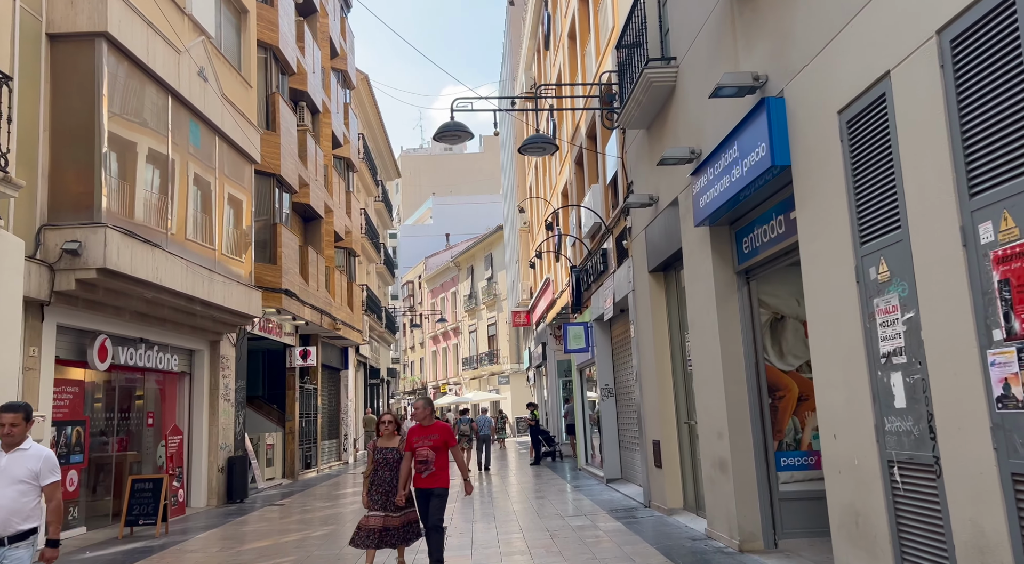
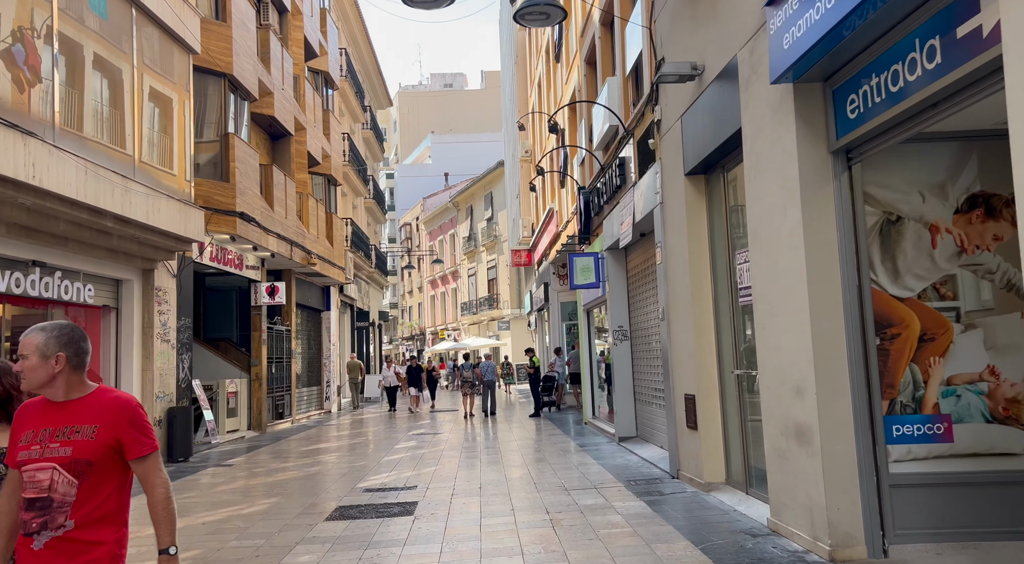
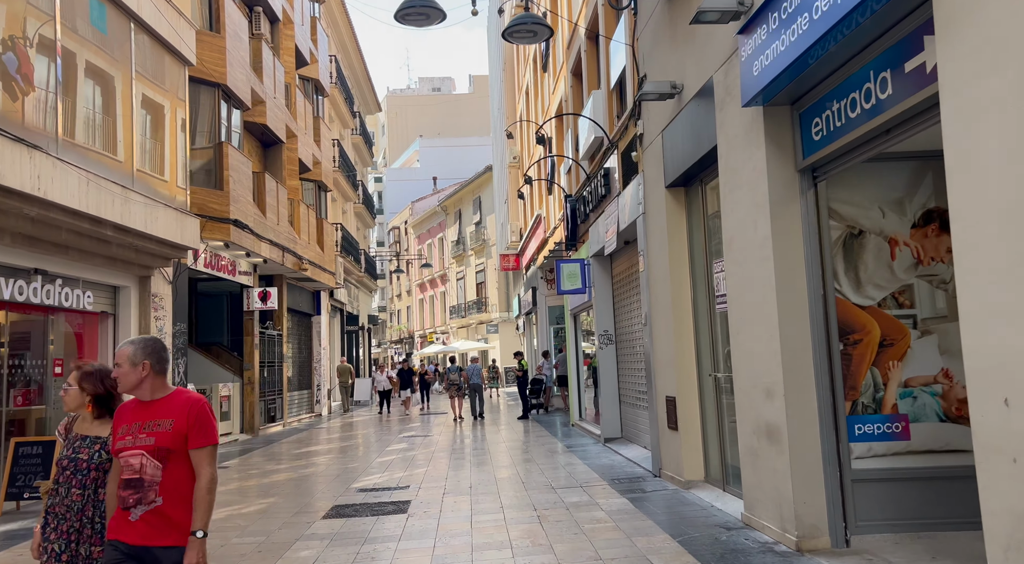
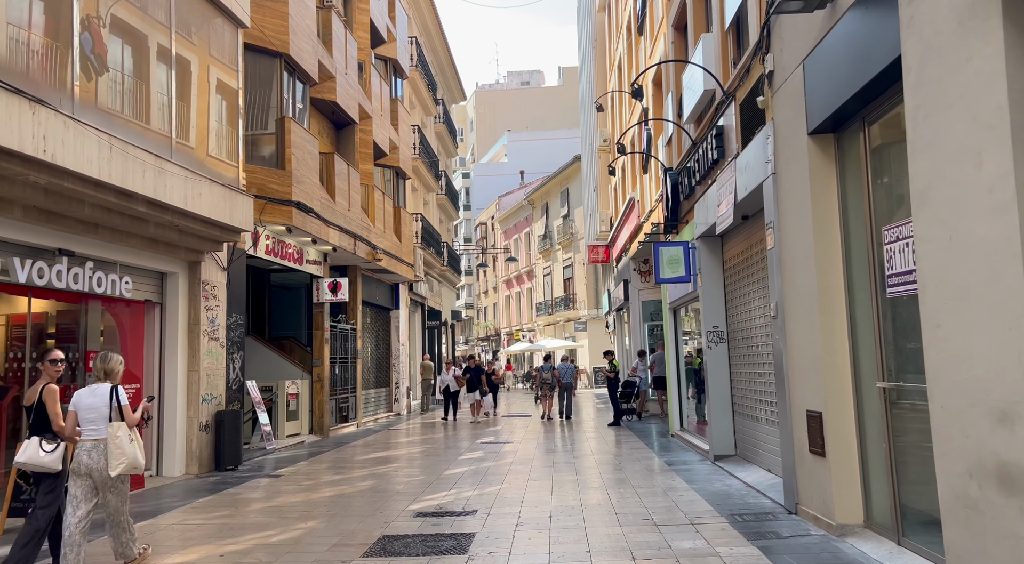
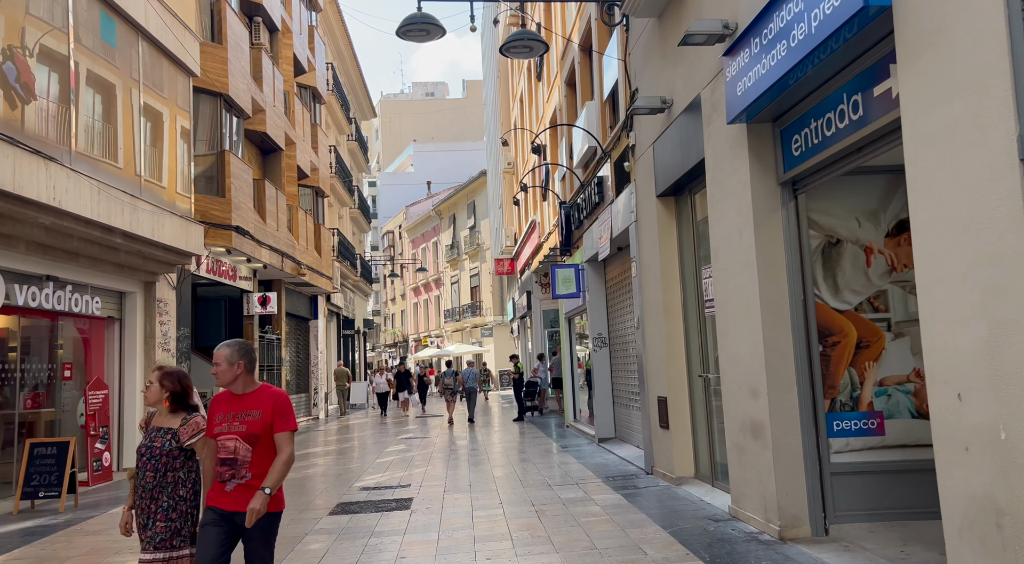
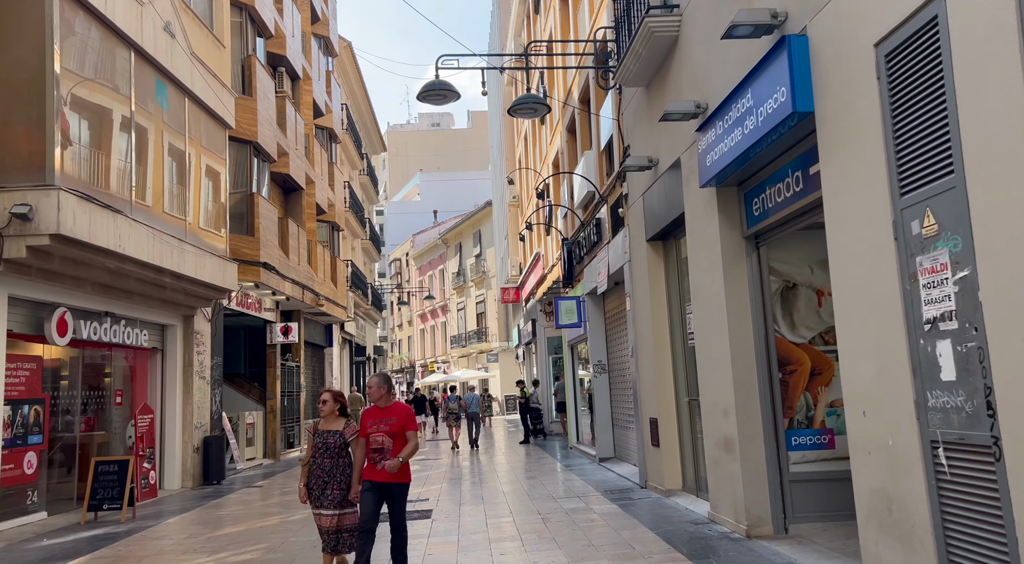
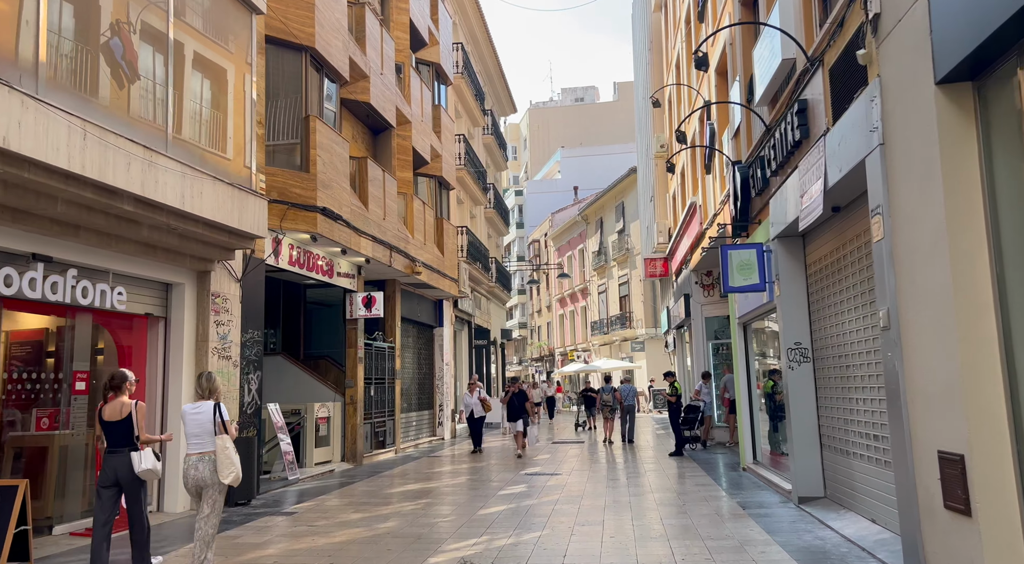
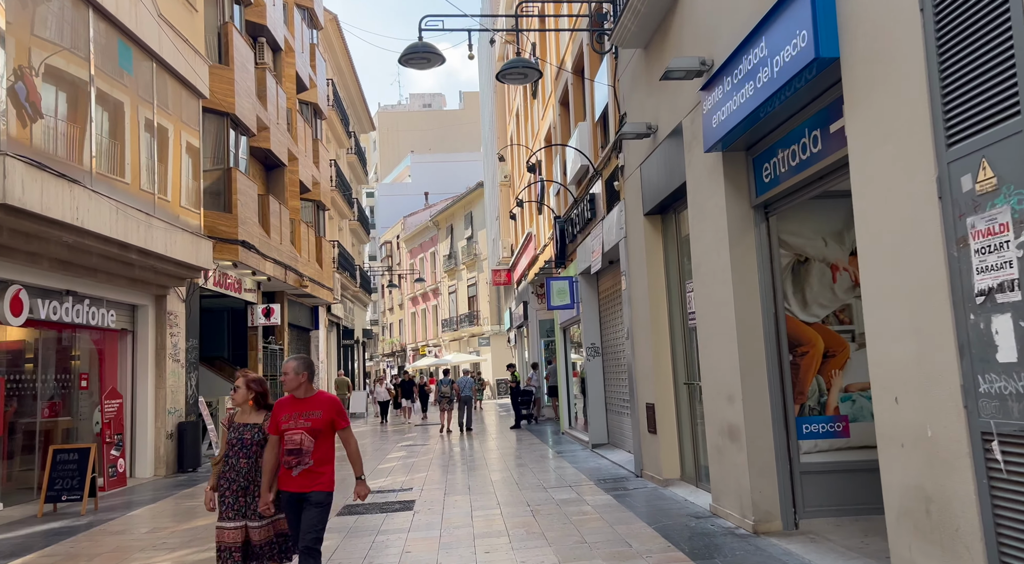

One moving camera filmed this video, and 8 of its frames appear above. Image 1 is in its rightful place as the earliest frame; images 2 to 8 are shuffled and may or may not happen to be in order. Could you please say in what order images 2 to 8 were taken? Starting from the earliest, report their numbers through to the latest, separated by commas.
6, 8, 5, 3, 2, 4, 7
